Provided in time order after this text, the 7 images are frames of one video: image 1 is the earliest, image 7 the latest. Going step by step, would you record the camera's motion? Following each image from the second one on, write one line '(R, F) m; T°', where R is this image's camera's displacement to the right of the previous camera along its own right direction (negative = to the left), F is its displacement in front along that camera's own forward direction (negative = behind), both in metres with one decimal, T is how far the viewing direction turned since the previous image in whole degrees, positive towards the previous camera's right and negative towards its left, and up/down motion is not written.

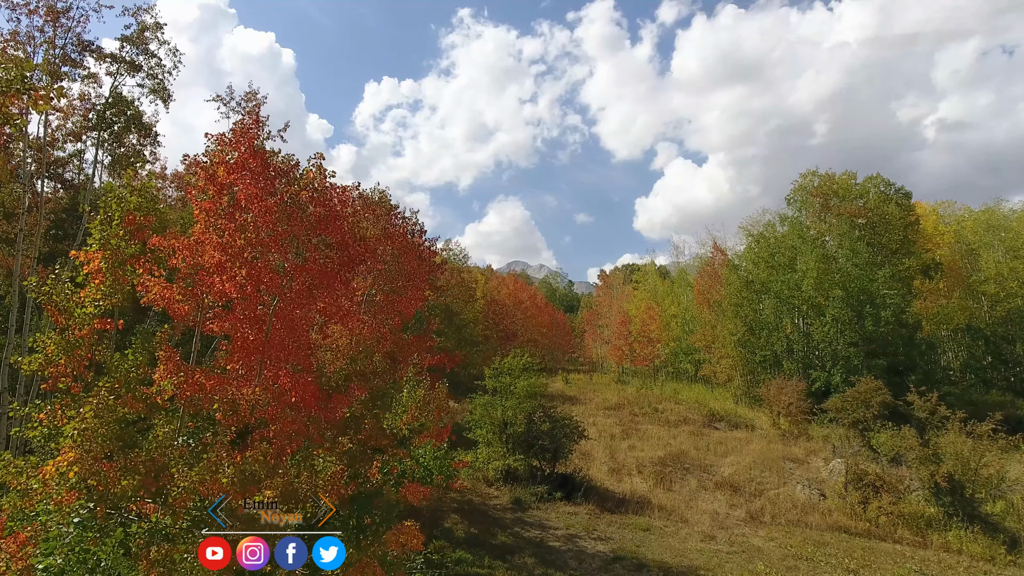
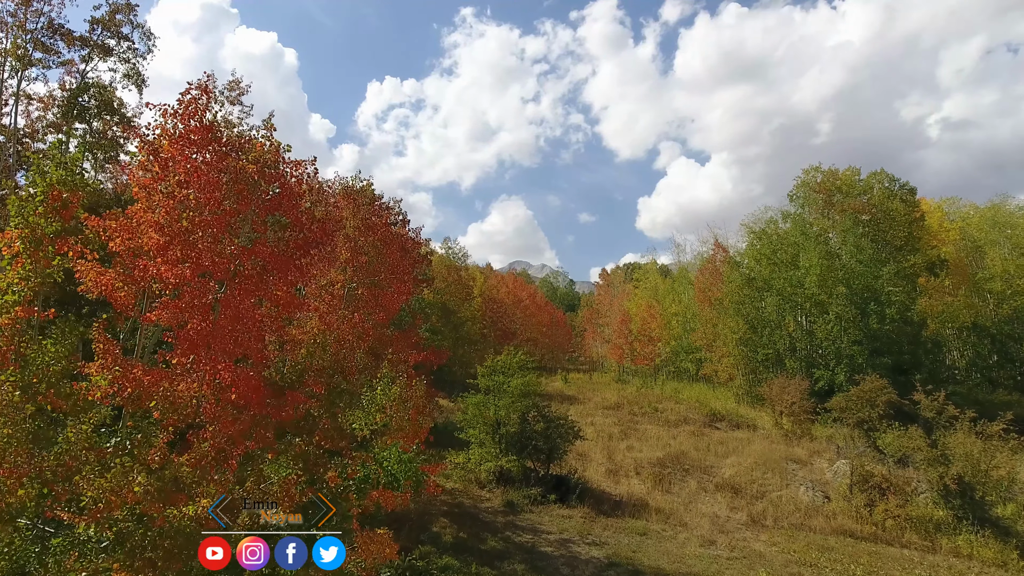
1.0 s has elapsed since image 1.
(+0.3, +0.5) m; 0°
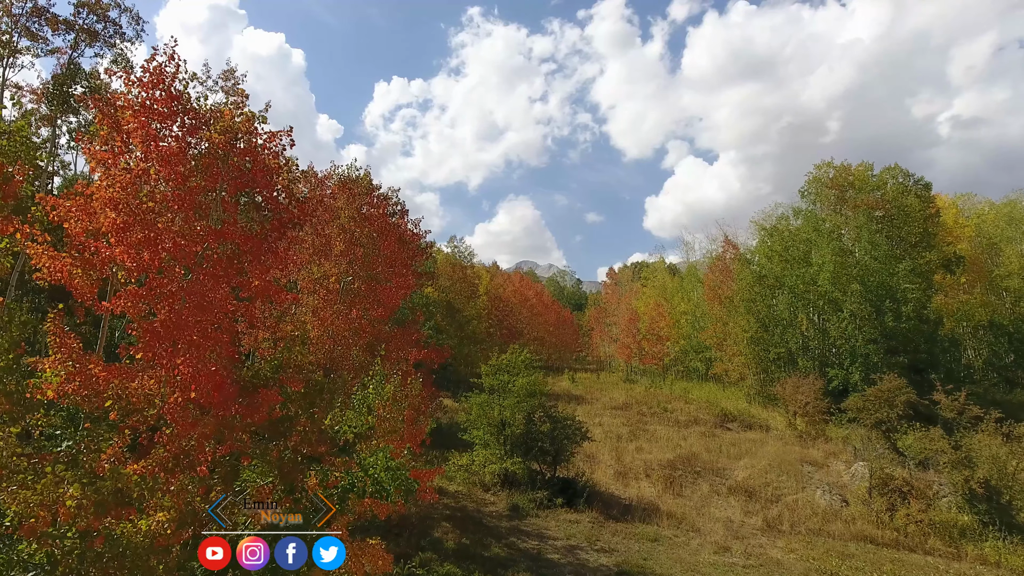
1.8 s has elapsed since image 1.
(0.0, +0.5) m; -1°
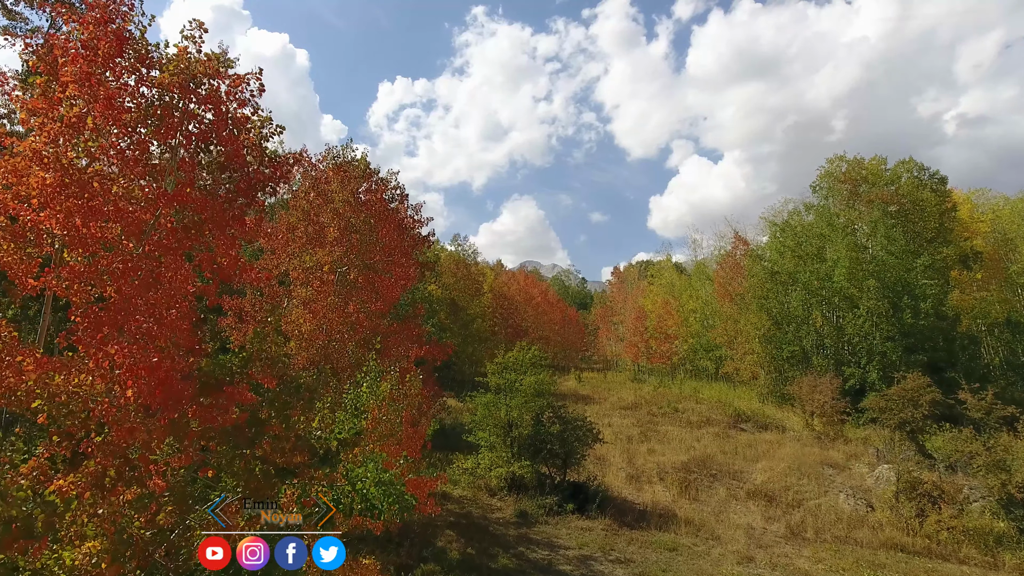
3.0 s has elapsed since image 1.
(-0.1, +0.8) m; 0°
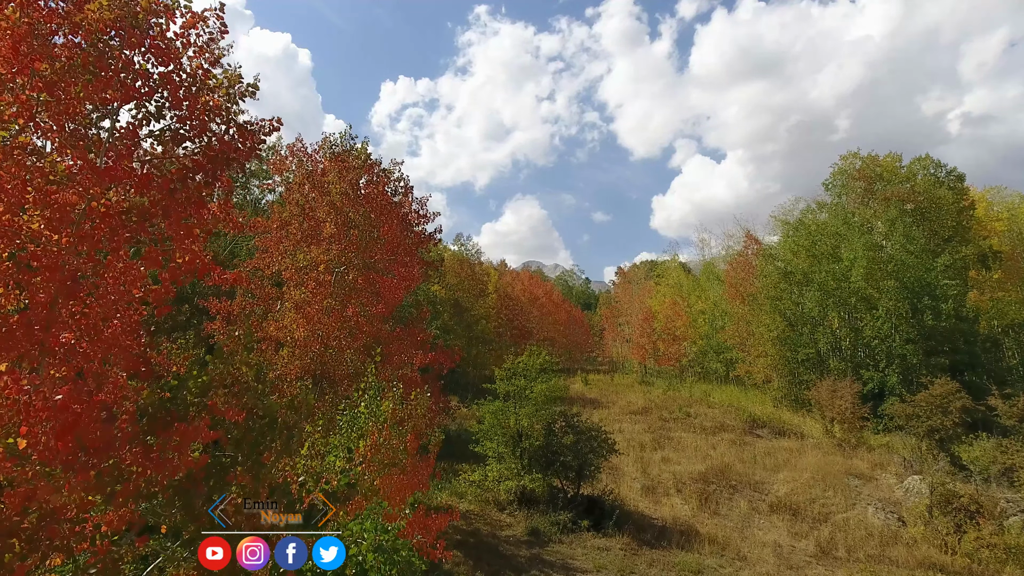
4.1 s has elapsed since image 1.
(-0.2, +0.9) m; 0°
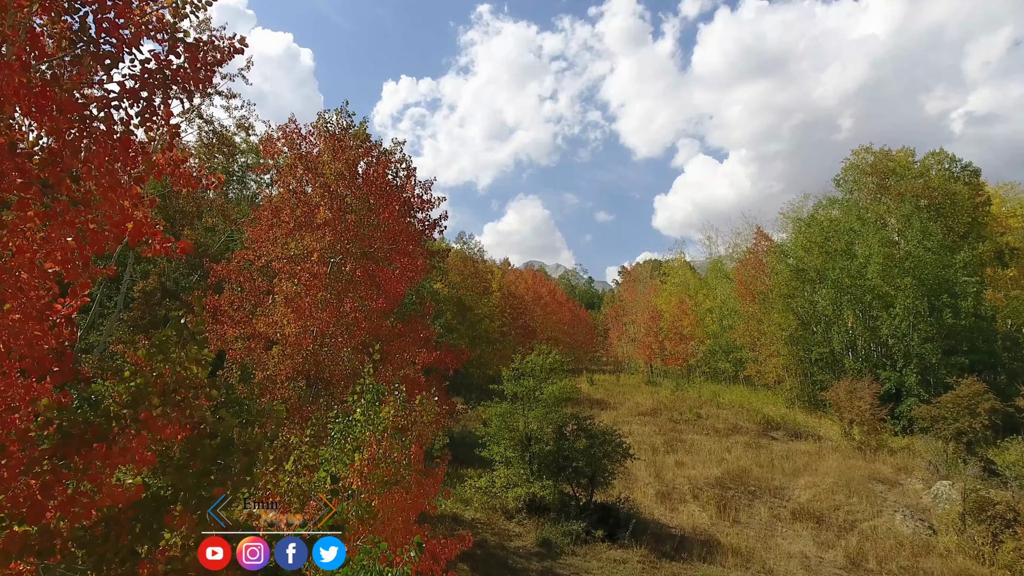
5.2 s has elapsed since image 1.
(-0.2, +0.8) m; 0°
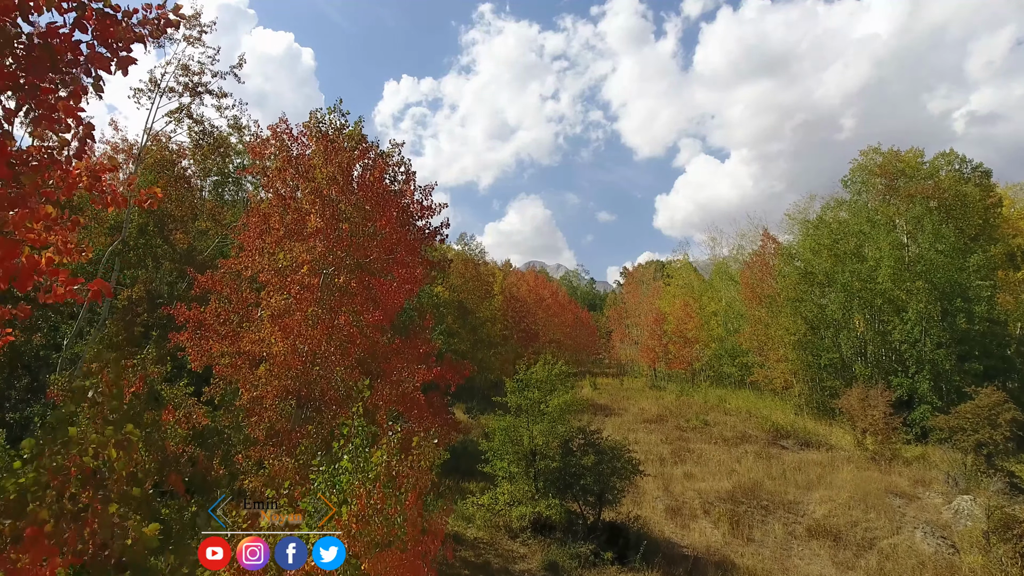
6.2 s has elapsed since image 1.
(-0.1, +0.6) m; 0°
